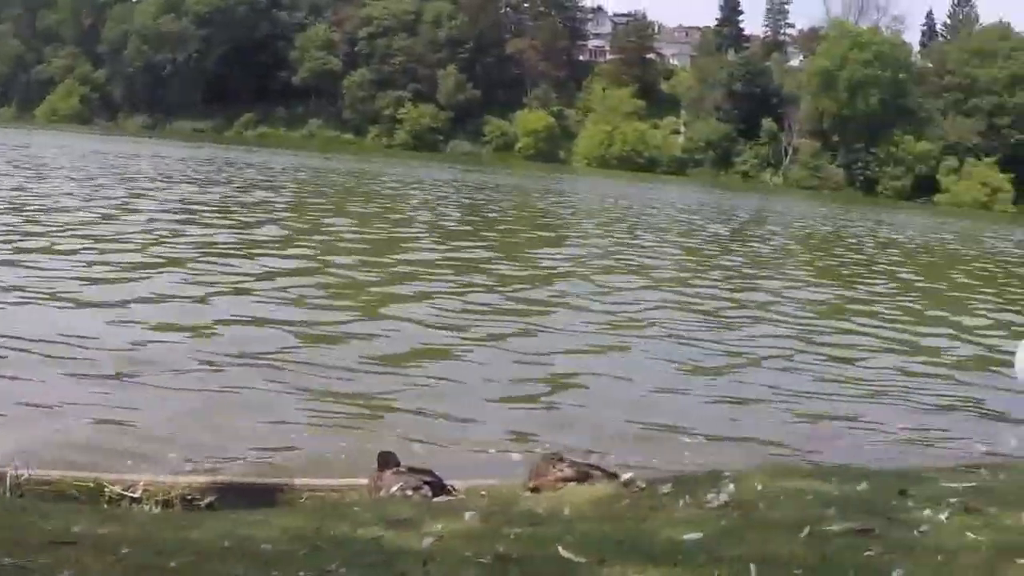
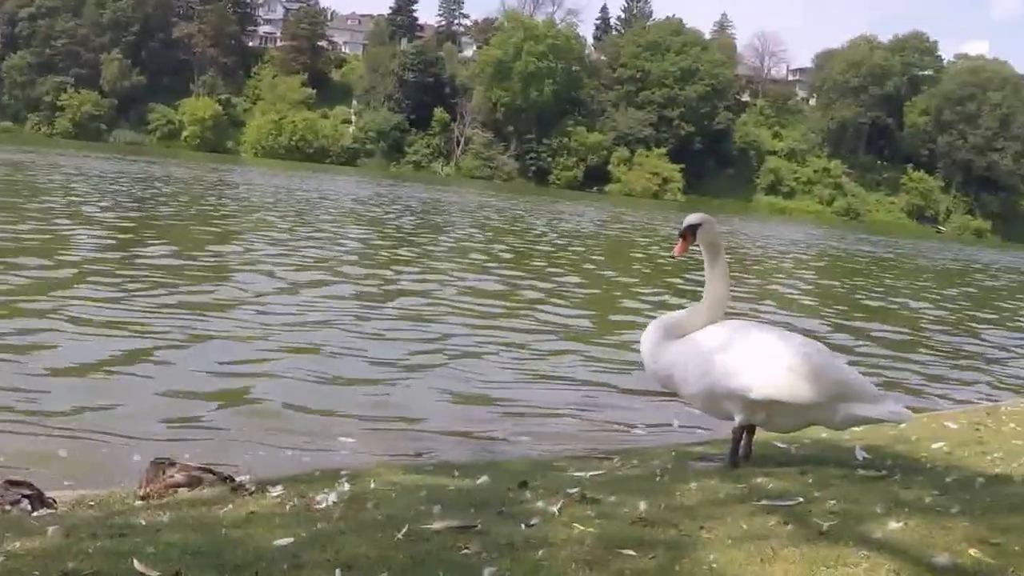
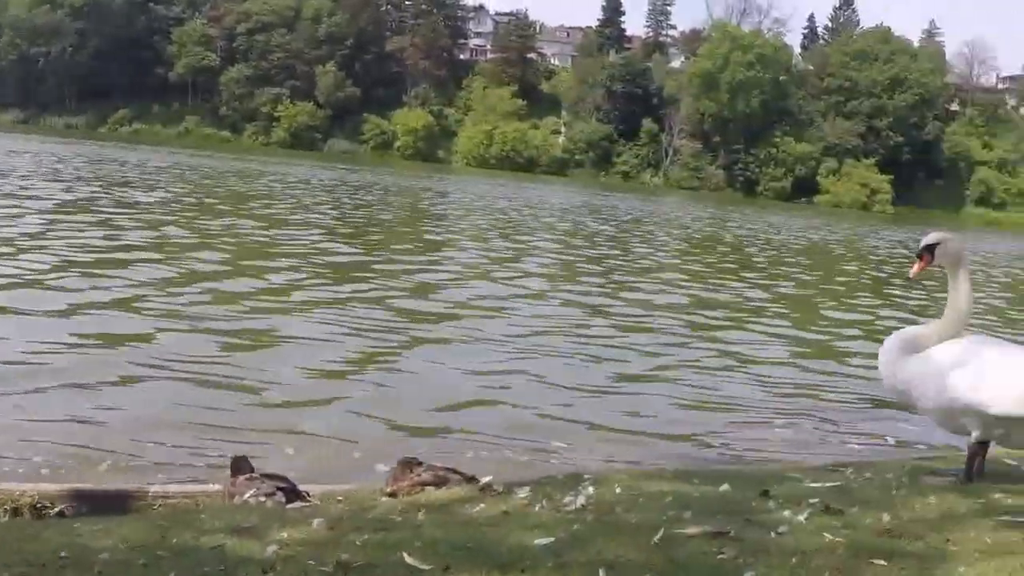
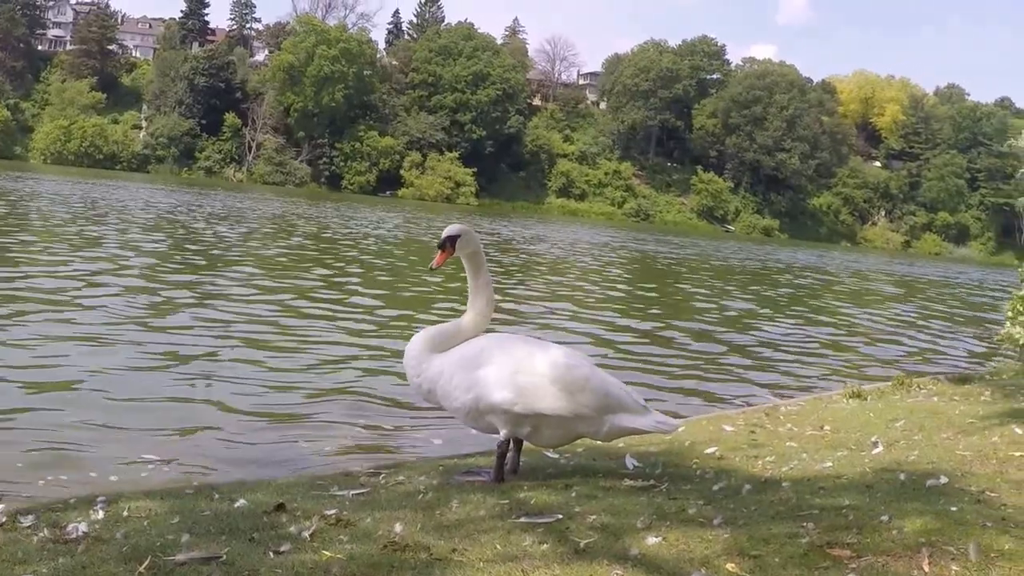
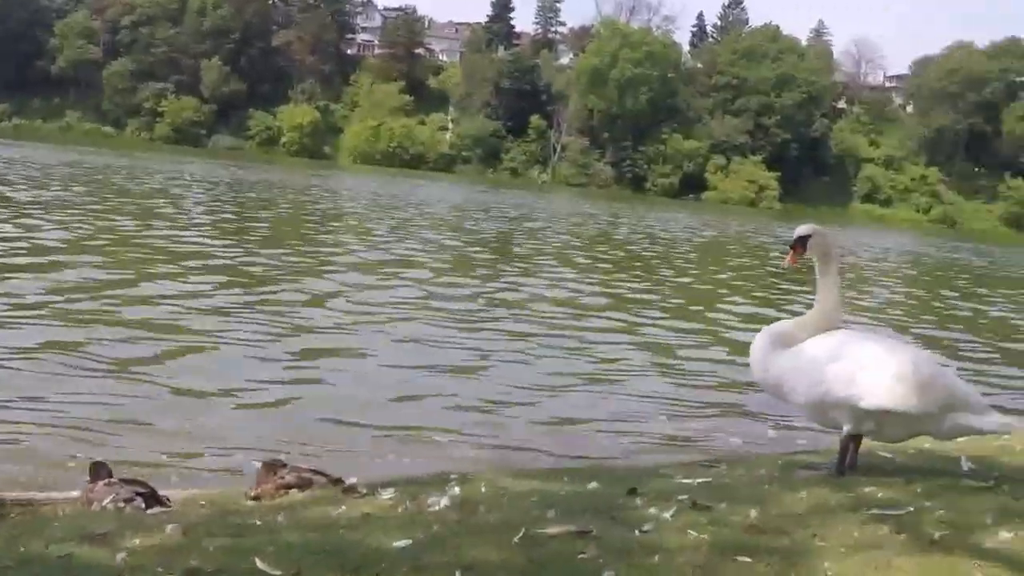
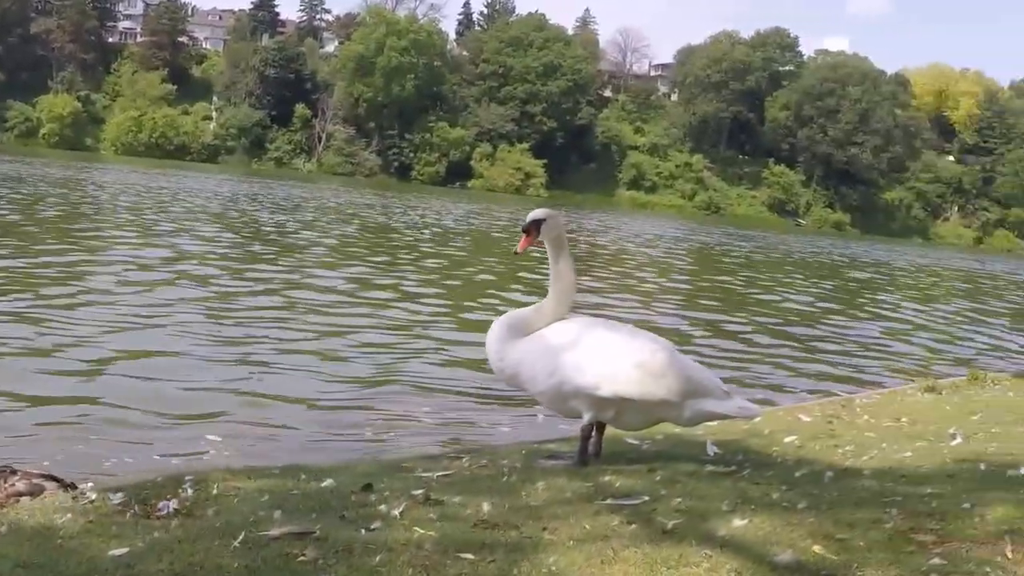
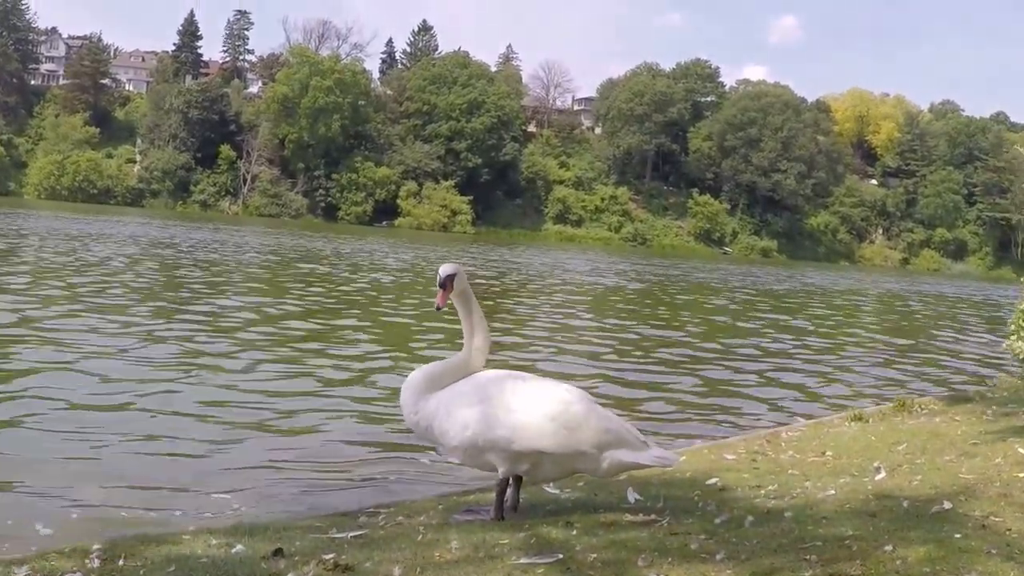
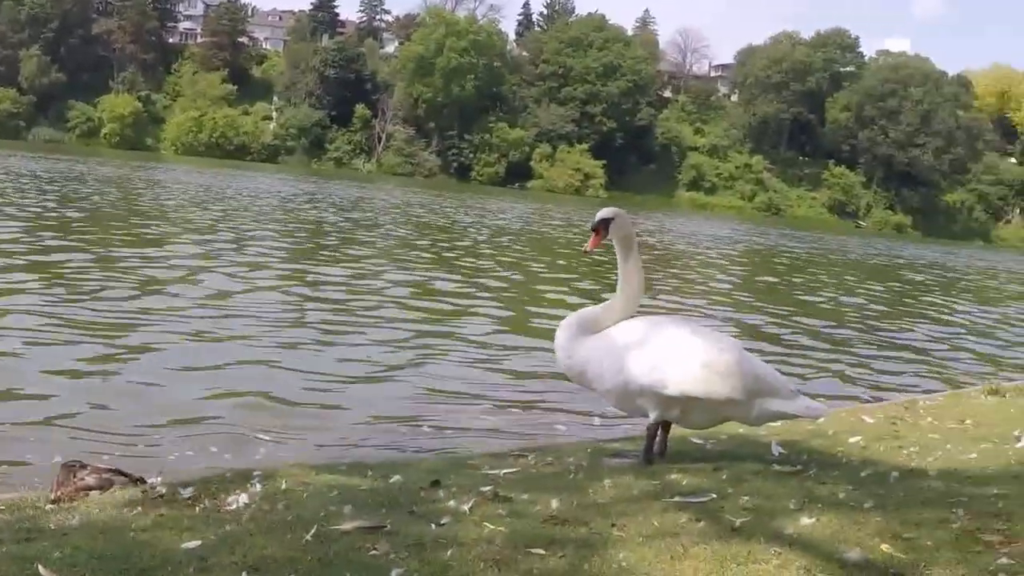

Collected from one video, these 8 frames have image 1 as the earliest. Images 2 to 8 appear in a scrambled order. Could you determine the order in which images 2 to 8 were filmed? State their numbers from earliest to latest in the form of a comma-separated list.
3, 5, 2, 8, 6, 4, 7
